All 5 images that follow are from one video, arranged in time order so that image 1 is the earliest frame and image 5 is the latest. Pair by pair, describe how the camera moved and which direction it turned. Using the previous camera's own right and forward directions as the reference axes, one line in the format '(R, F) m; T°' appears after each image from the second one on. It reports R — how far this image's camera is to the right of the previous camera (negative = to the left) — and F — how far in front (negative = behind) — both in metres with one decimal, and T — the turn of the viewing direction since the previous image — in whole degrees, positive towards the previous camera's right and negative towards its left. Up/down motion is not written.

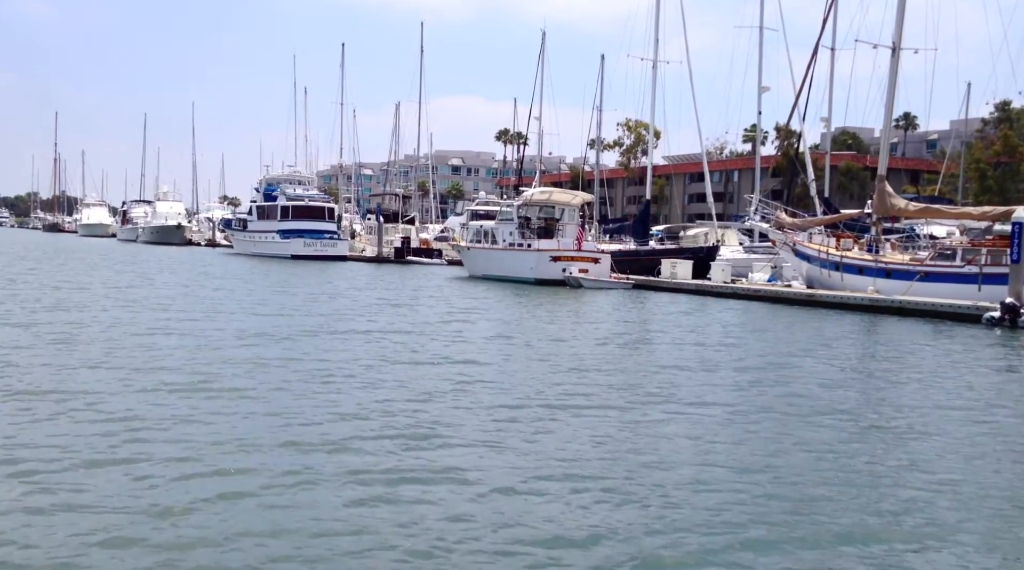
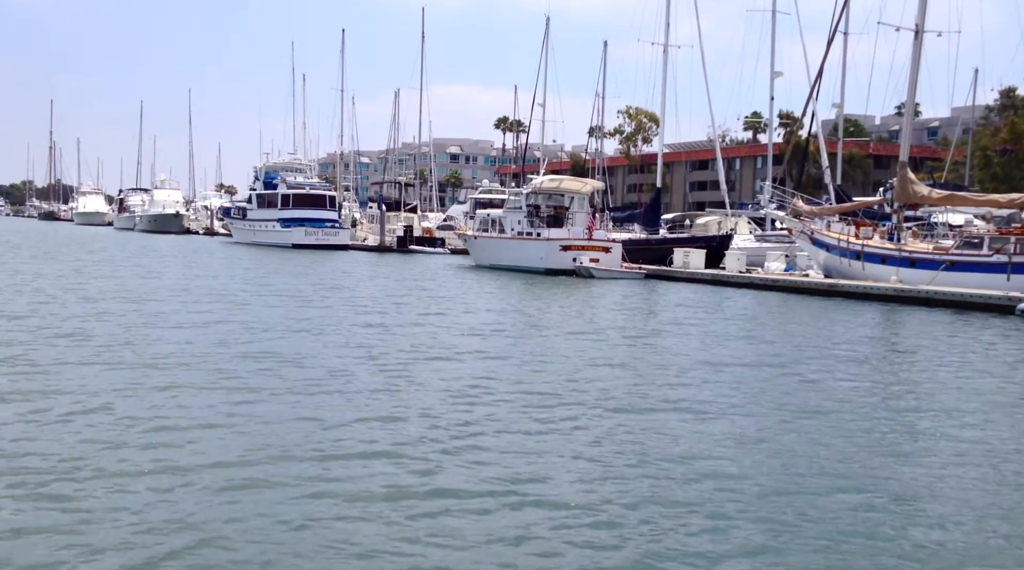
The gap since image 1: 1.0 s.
(-0.6, +1.1) m; 0°
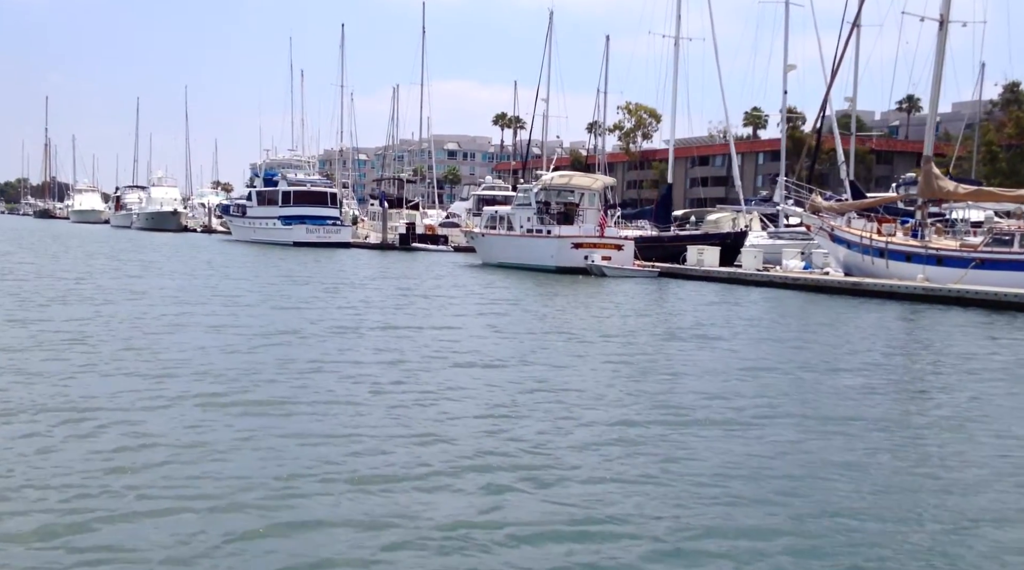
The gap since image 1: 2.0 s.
(-0.6, +1.2) m; 0°
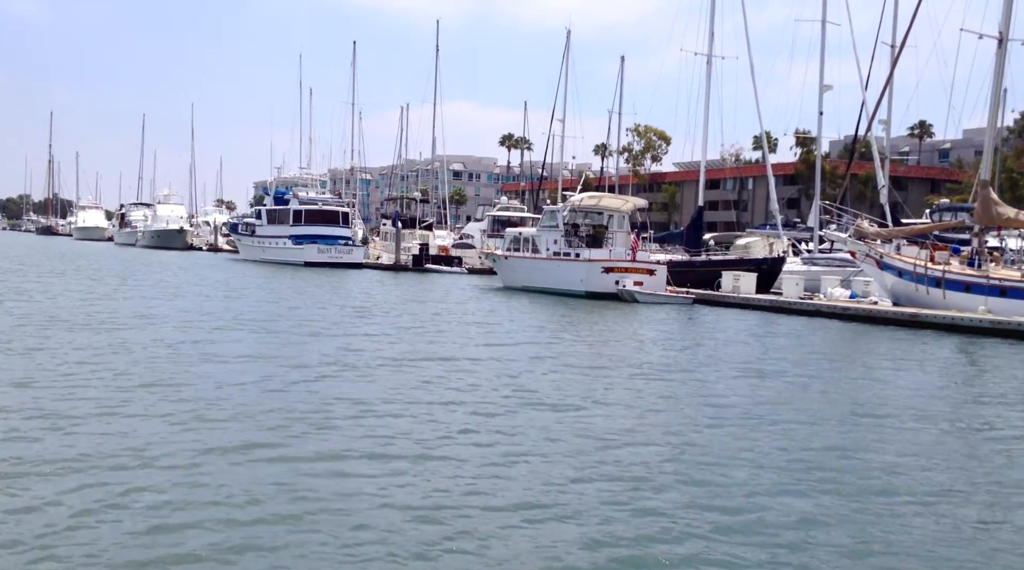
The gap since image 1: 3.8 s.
(-1.2, +2.1) m; 0°
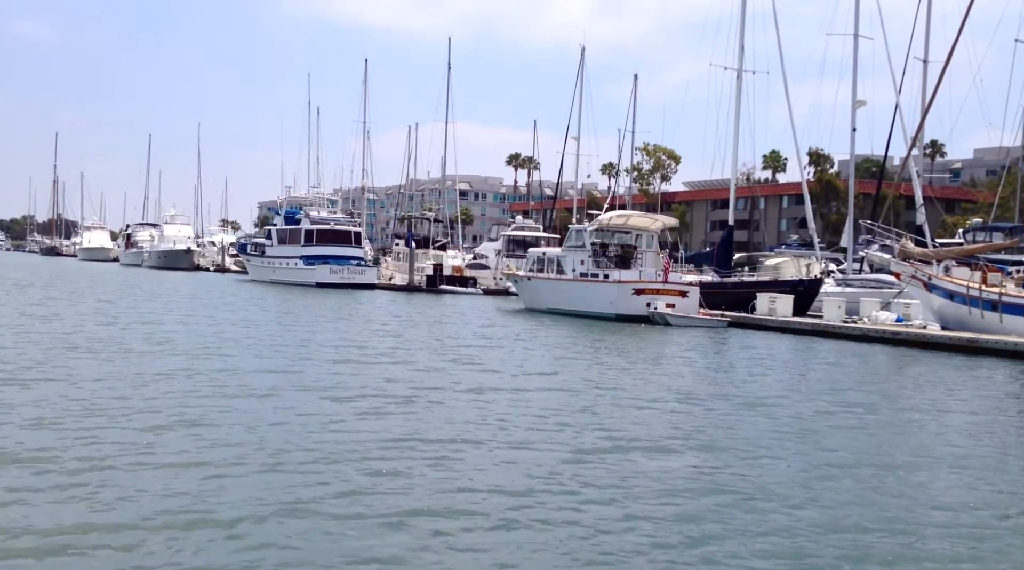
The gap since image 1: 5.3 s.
(-1.0, +1.8) m; 0°
